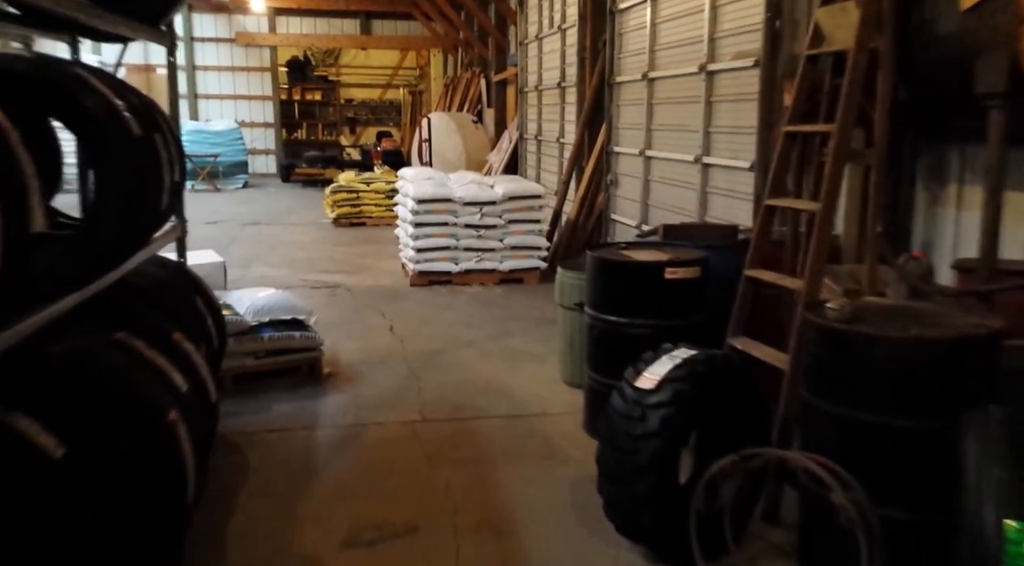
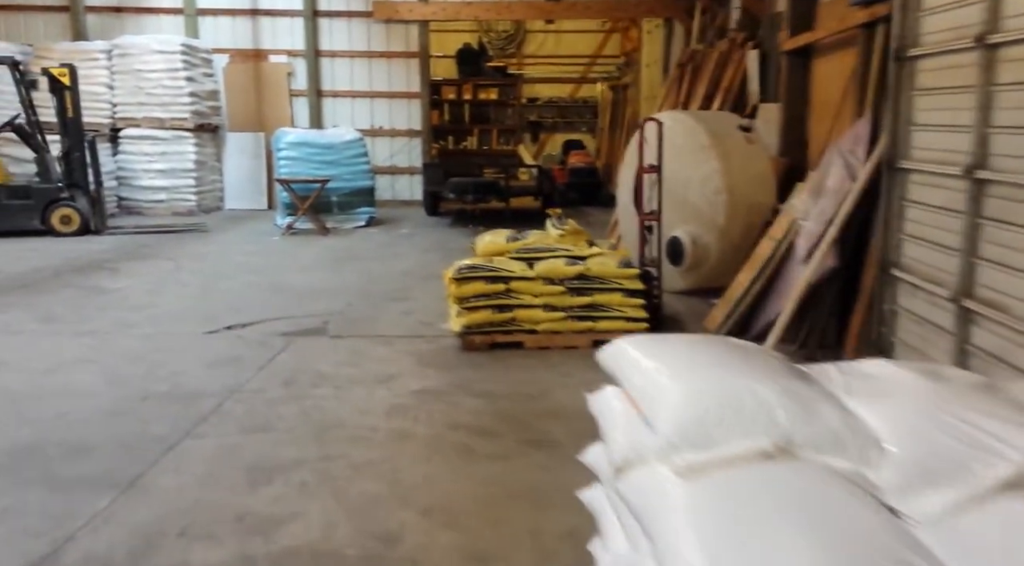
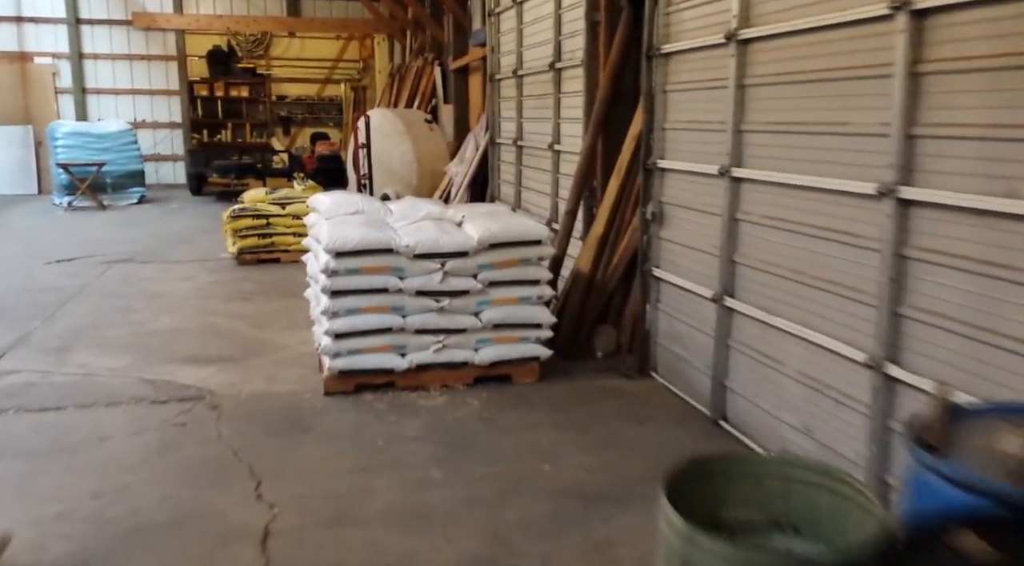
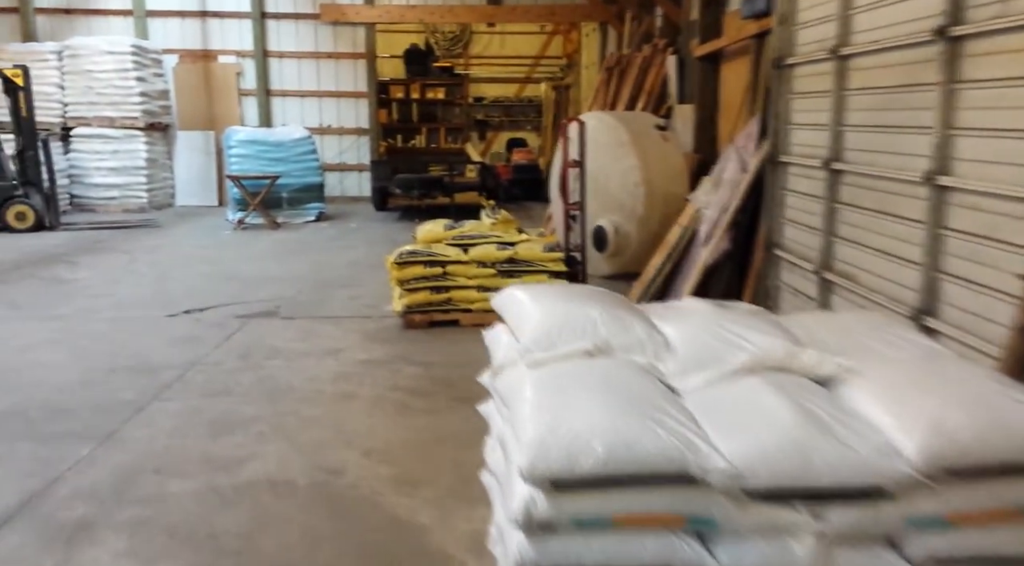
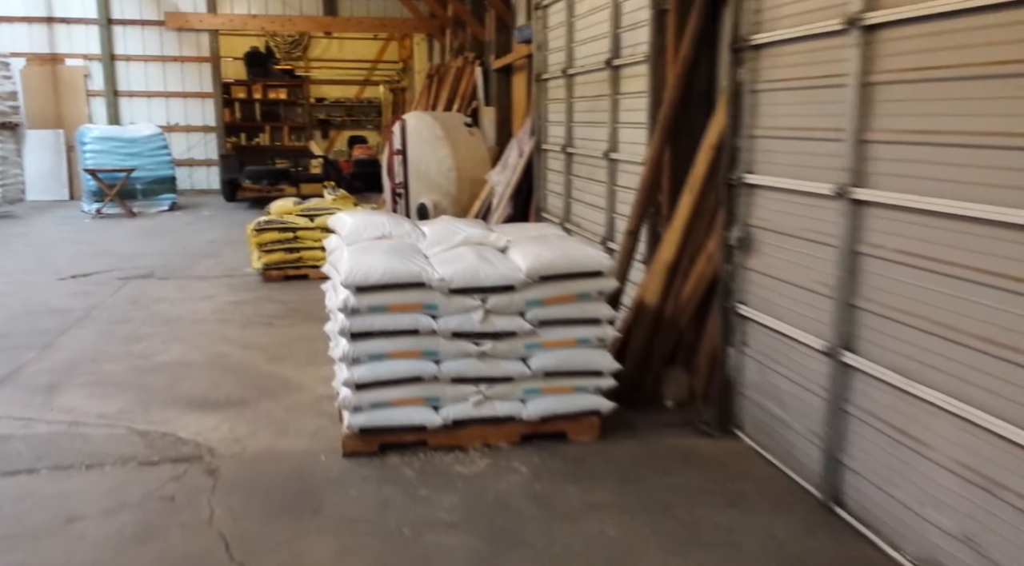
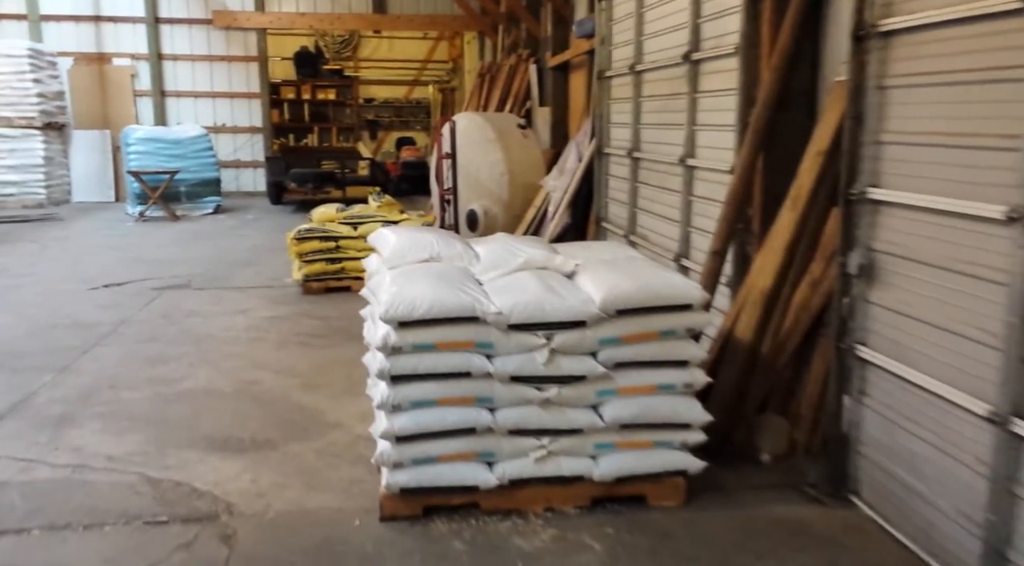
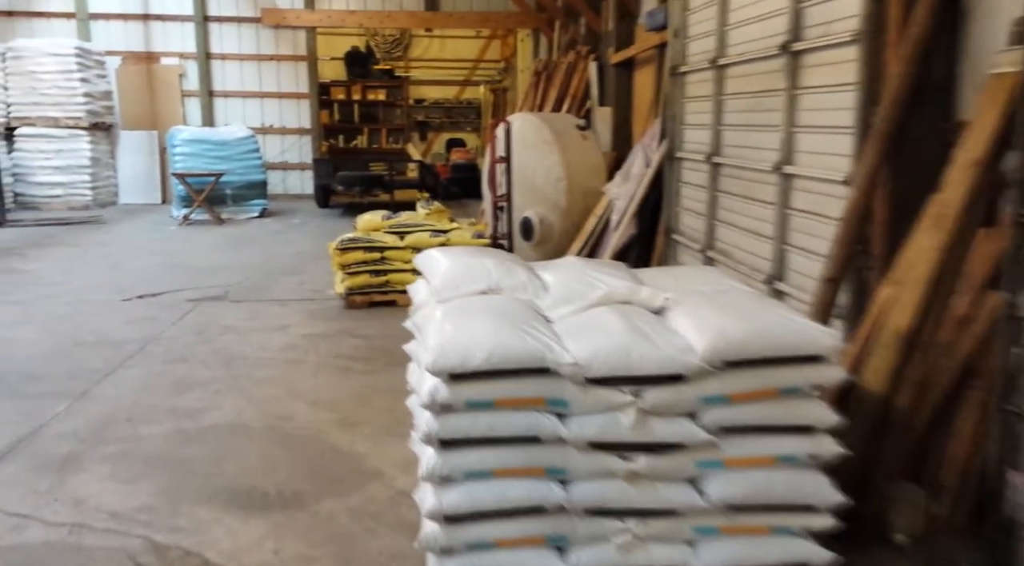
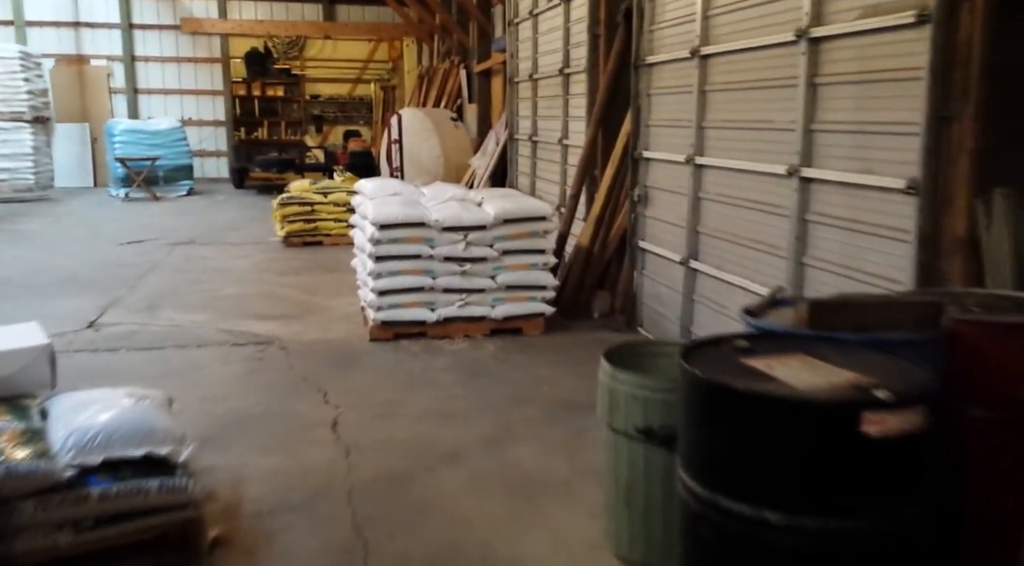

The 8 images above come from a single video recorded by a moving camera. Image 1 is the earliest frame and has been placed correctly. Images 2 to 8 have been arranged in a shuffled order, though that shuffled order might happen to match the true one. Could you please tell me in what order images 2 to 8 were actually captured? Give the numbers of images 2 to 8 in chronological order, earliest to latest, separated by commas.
8, 3, 5, 6, 7, 4, 2
